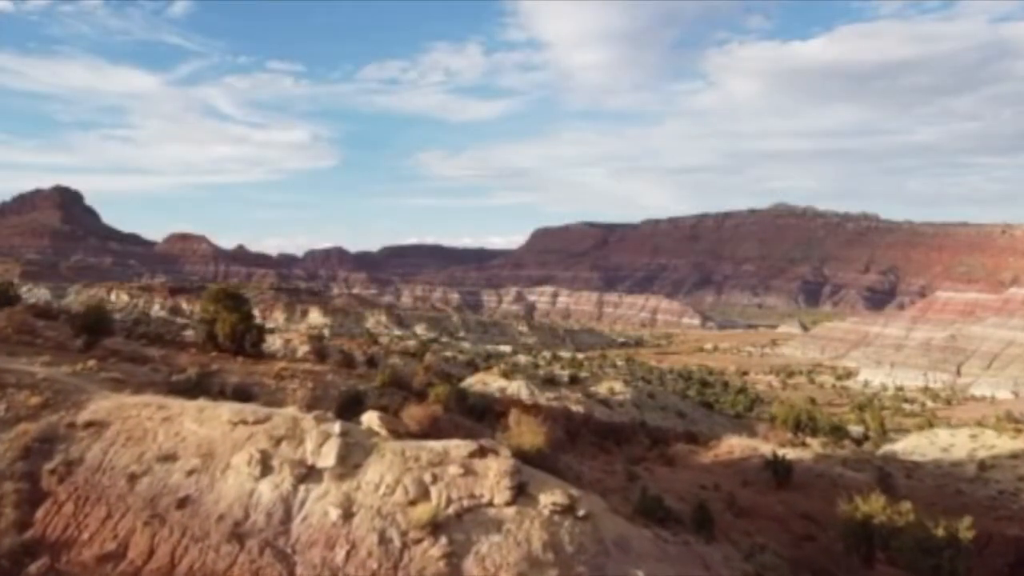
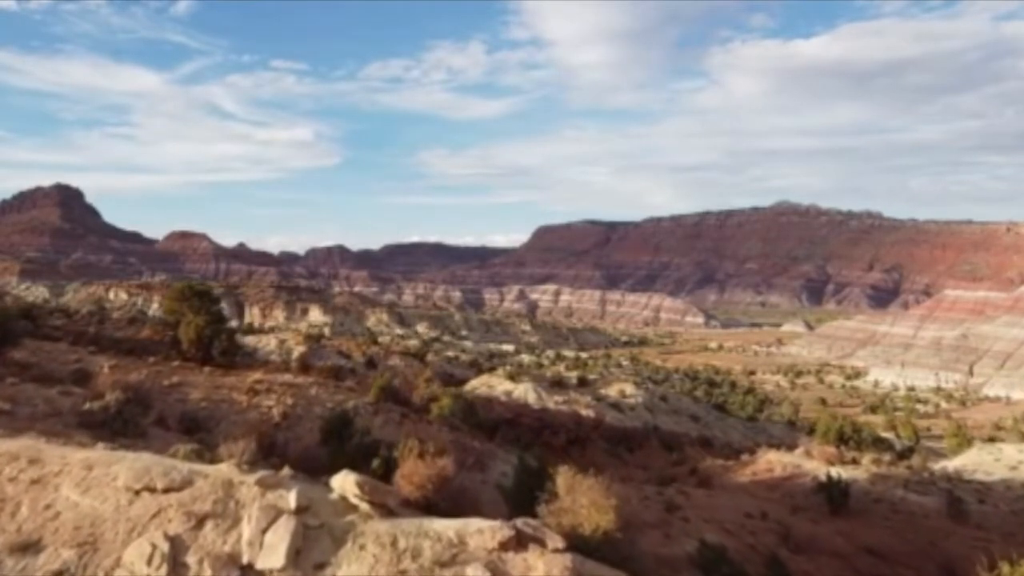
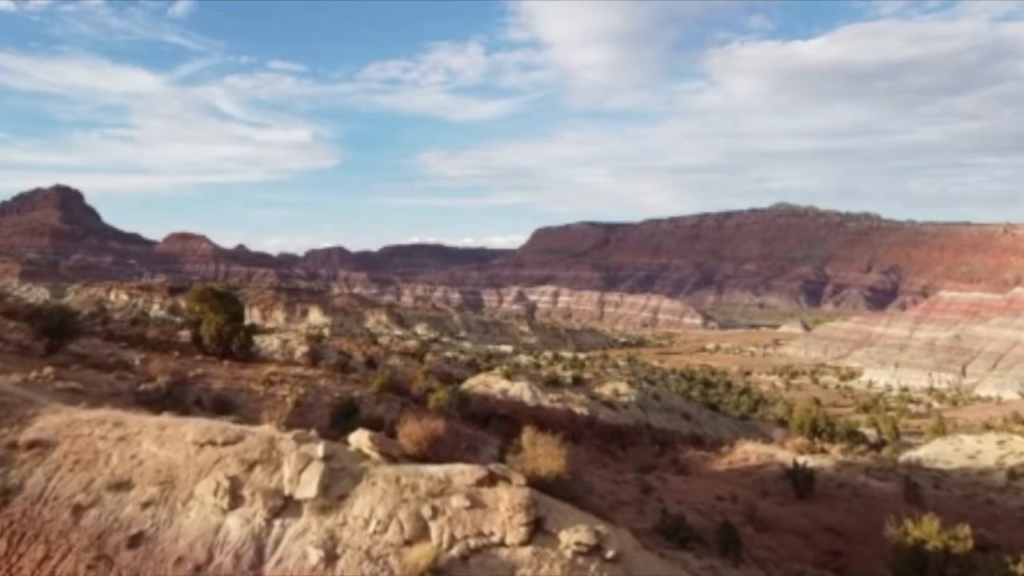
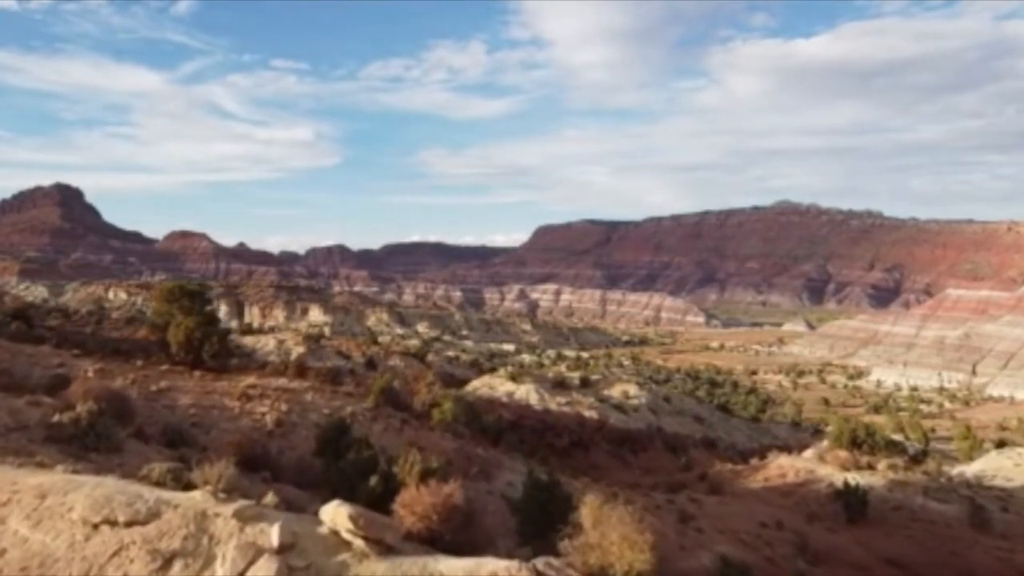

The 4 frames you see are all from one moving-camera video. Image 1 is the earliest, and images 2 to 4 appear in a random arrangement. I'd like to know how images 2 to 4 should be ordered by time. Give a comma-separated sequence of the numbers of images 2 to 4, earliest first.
3, 2, 4
